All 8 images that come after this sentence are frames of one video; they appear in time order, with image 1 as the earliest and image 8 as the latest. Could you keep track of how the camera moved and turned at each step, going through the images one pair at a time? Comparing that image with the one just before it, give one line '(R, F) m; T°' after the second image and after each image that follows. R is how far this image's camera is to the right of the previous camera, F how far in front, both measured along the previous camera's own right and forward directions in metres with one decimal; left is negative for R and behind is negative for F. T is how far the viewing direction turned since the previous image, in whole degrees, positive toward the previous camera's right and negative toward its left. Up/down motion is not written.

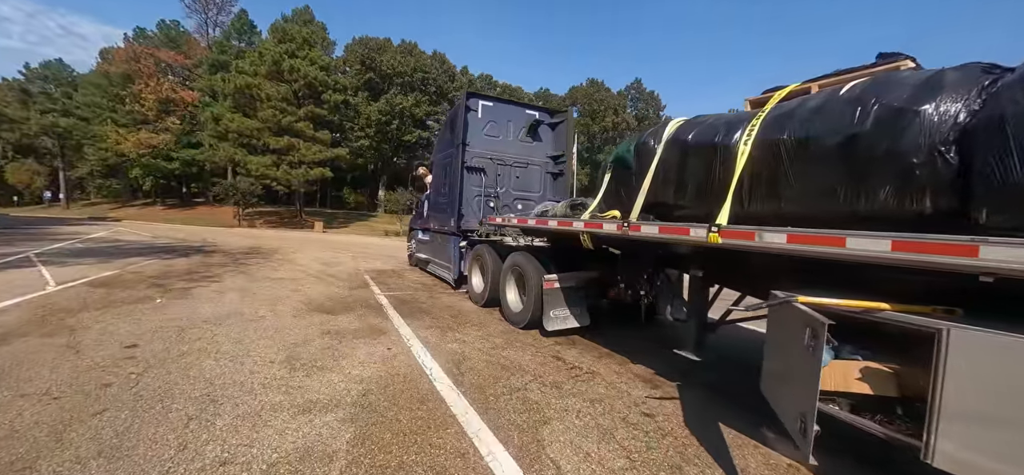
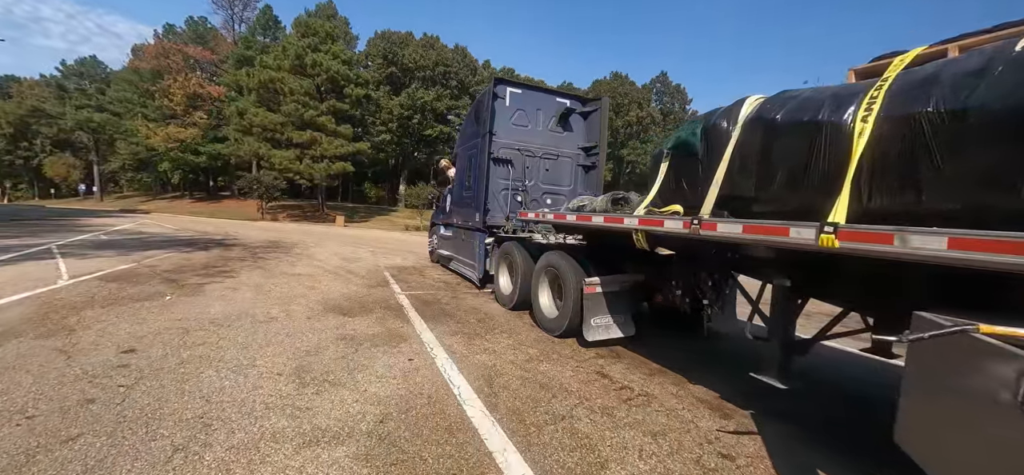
(-0.2, +0.6) m; -3°
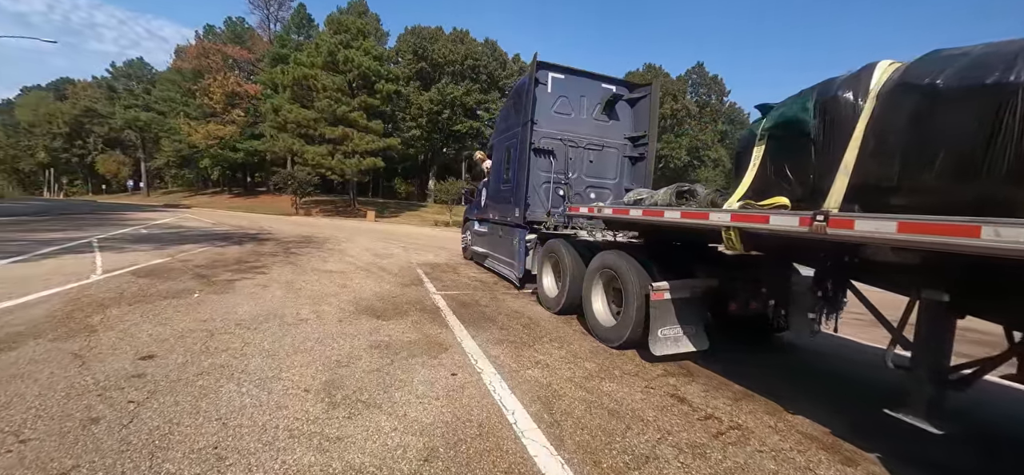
(-0.3, +0.5) m; -4°
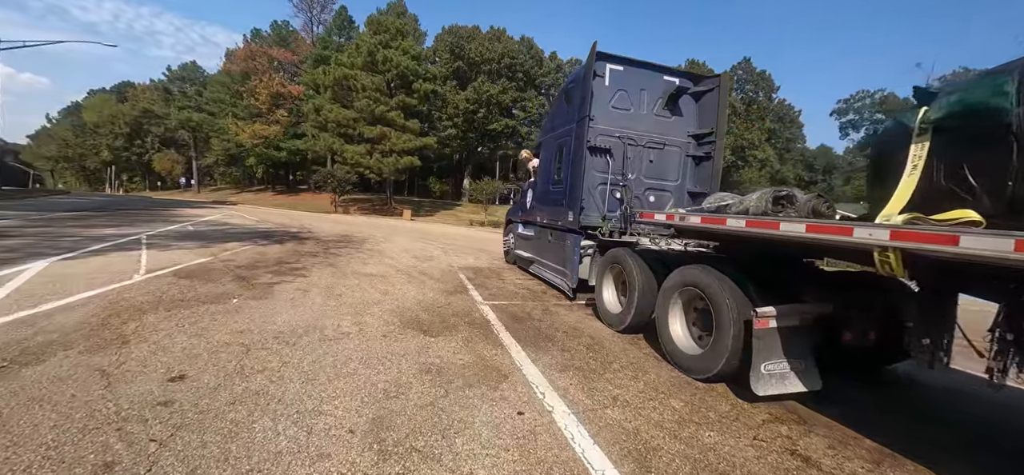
(-0.4, +0.5) m; -4°
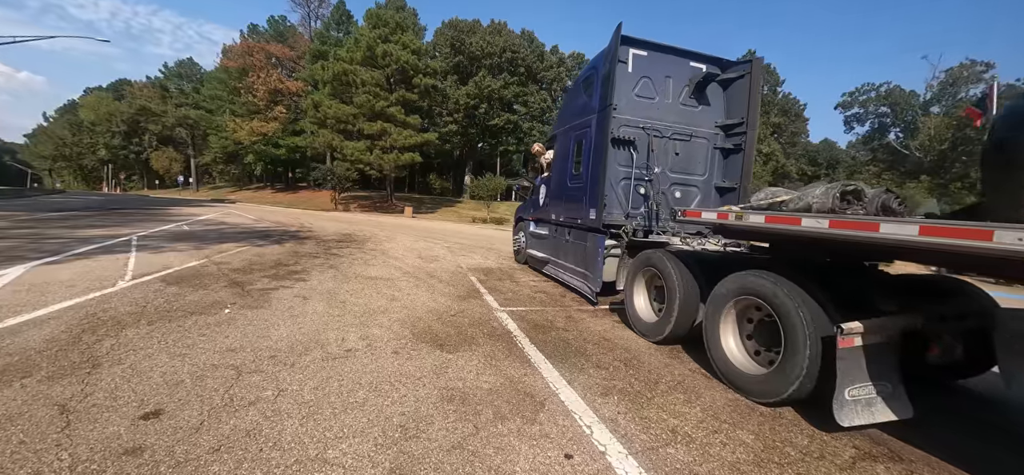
(-0.3, +0.5) m; 0°
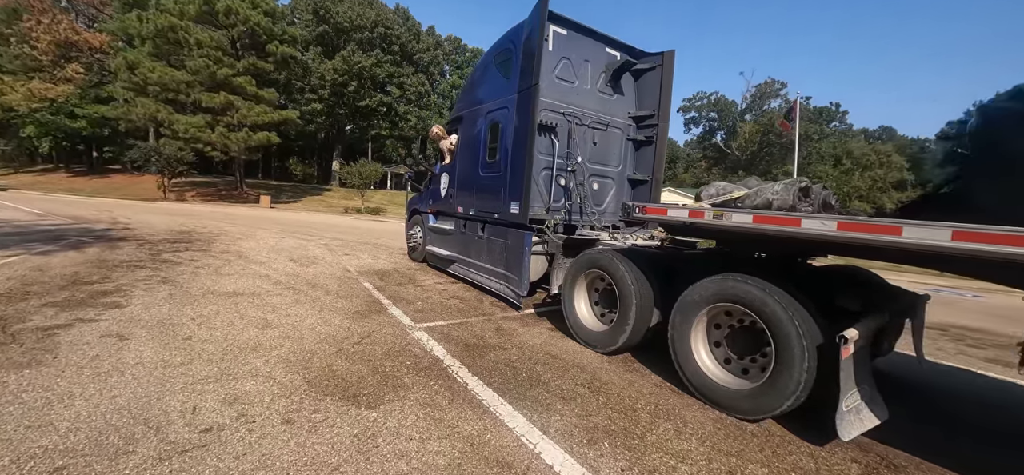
(-0.4, +0.9) m; +17°
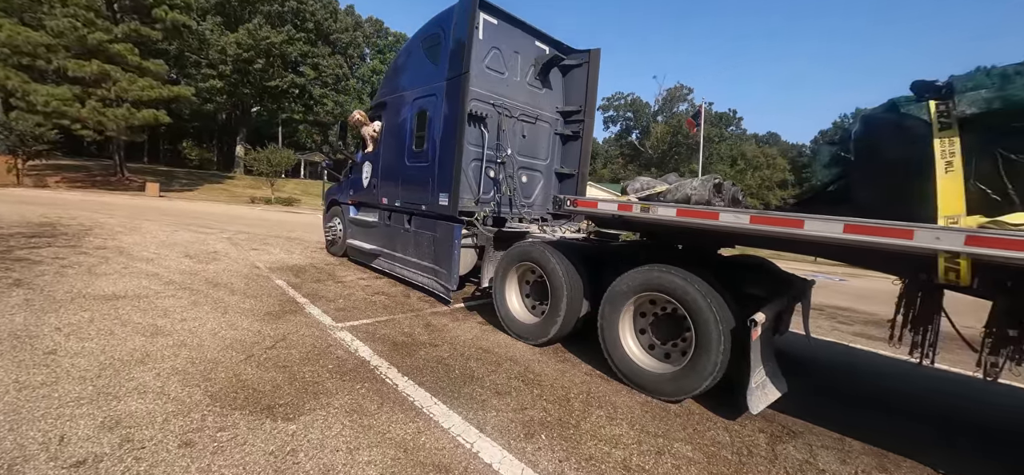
(0.0, +0.1) m; +11°
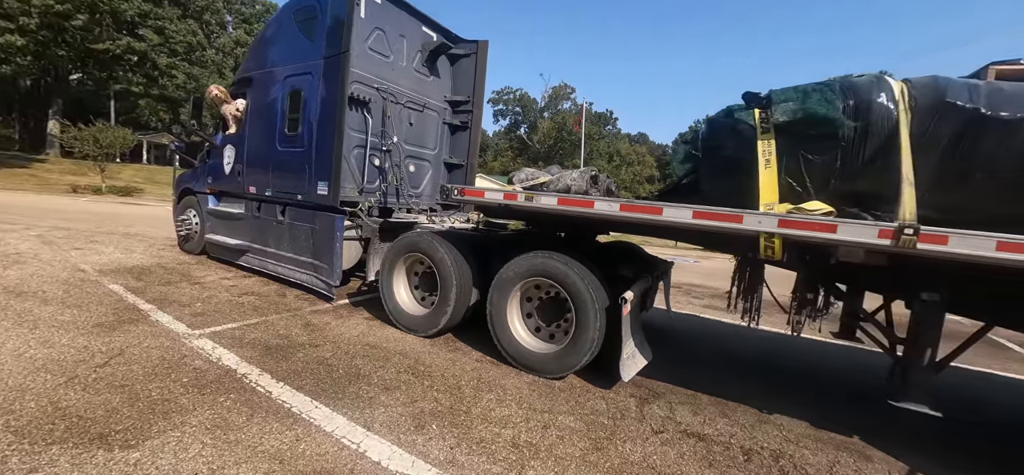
(+0.1, 0.0) m; +14°
